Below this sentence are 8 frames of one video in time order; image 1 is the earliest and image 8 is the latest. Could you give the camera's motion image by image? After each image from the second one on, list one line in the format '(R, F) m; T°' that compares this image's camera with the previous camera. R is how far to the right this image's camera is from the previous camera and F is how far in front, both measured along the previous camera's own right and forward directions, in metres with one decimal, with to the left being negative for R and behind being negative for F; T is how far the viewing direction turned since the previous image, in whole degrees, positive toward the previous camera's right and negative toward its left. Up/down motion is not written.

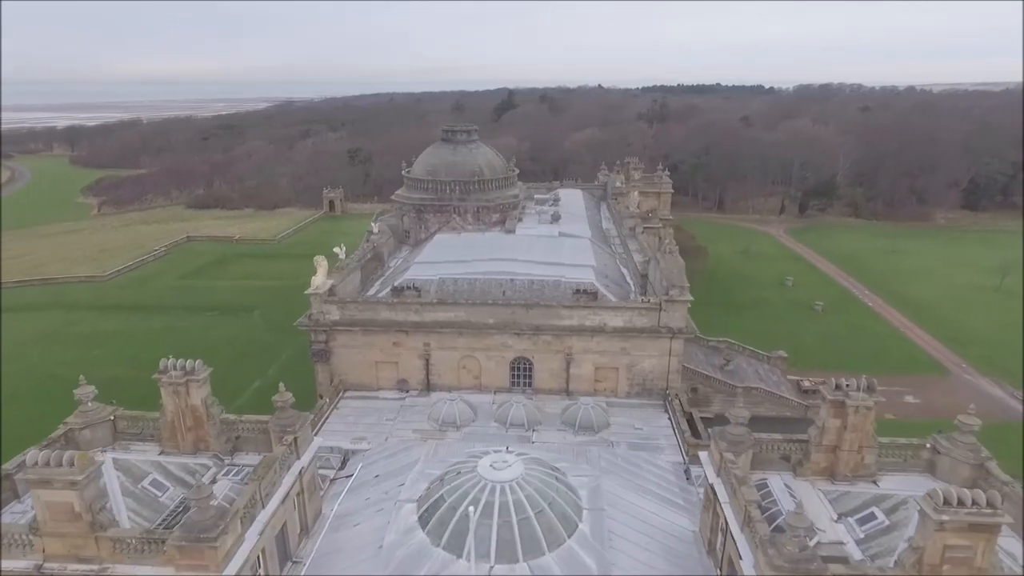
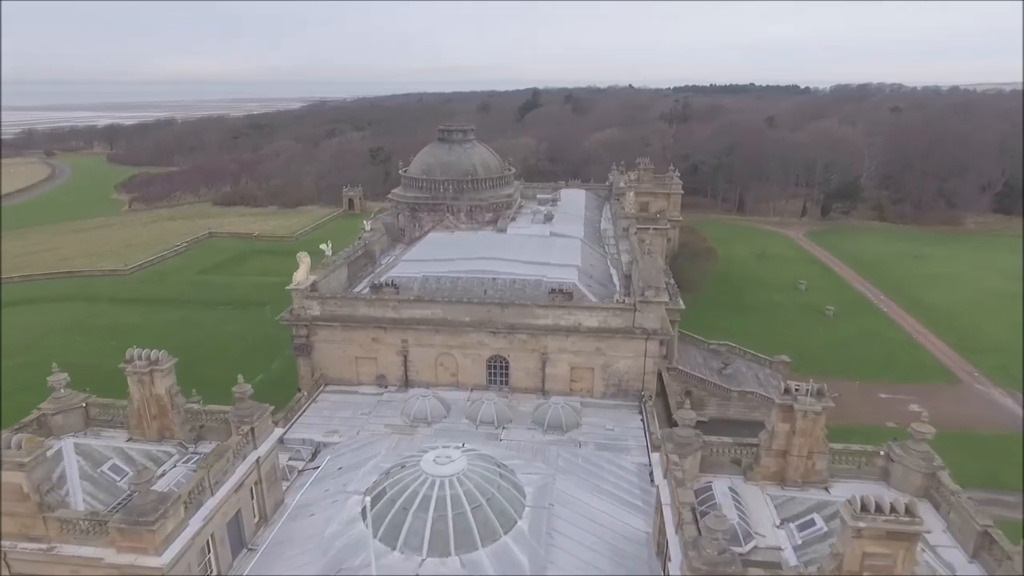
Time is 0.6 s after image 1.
(+2.2, -0.1) m; -3°
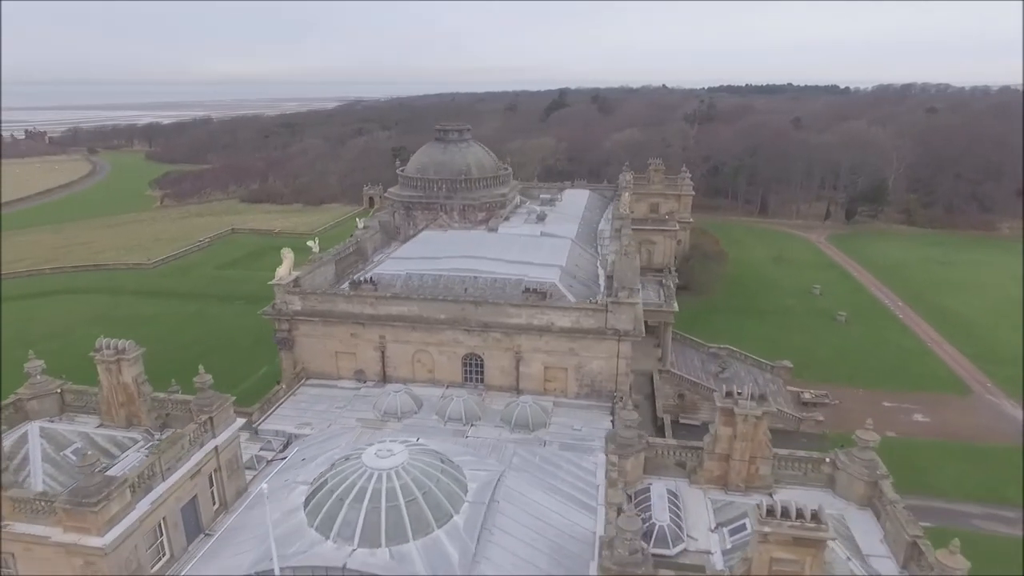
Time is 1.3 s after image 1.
(+2.4, -0.1) m; -3°
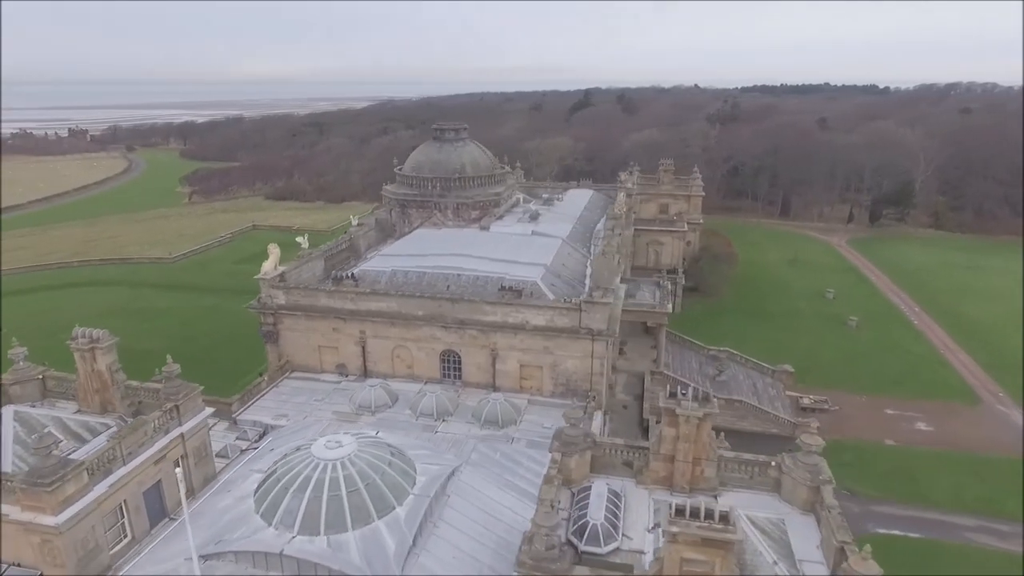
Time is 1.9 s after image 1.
(+2.2, -0.1) m; -3°
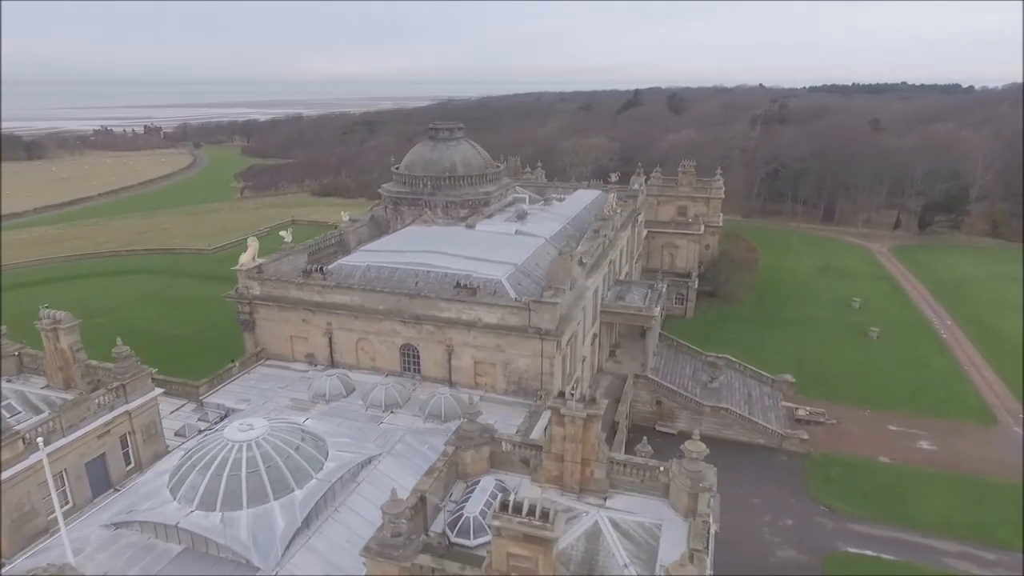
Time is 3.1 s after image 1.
(+4.3, -0.1) m; -5°
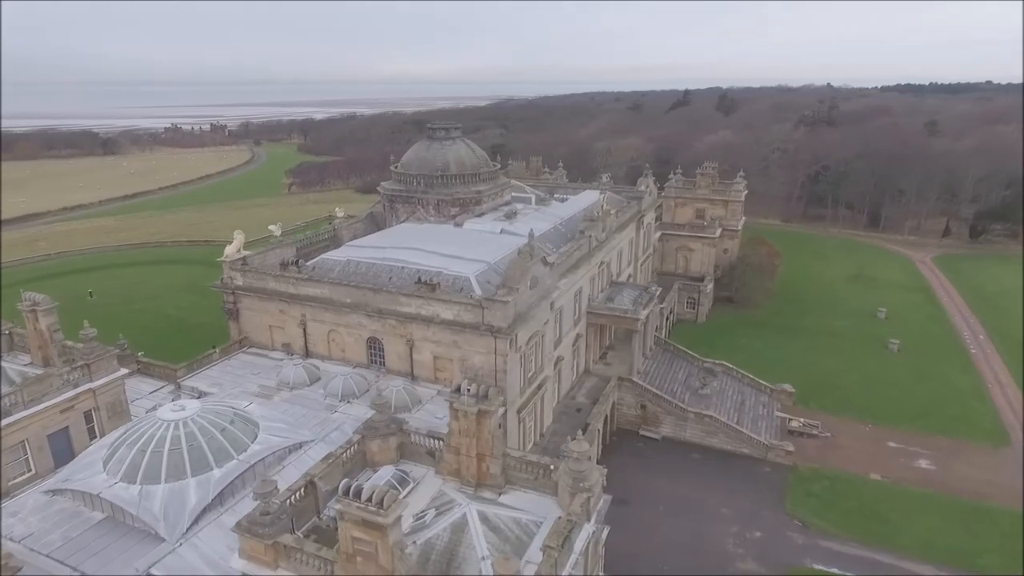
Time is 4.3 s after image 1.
(+4.1, -0.1) m; -5°
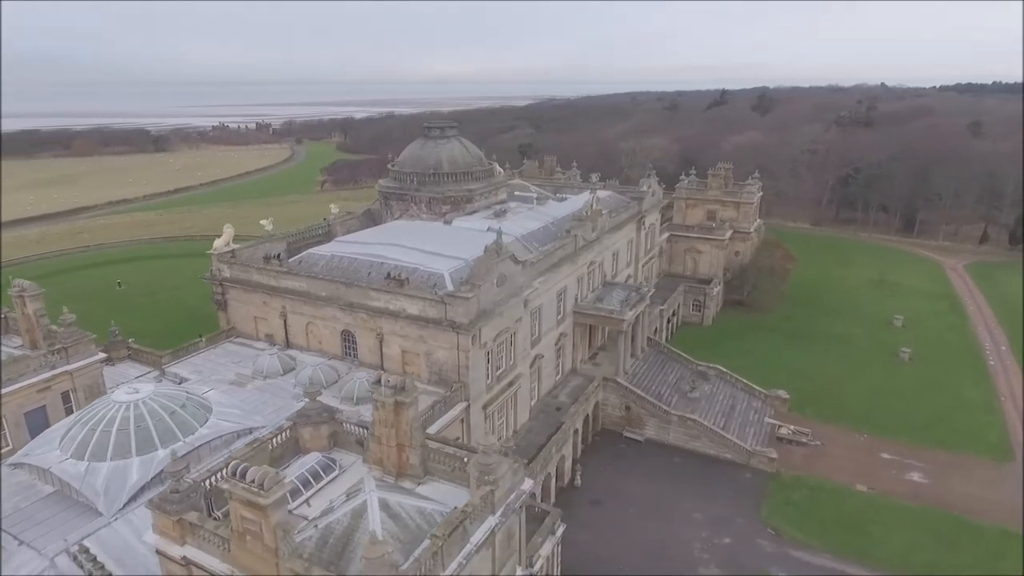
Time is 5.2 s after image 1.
(+3.3, -0.2) m; -4°
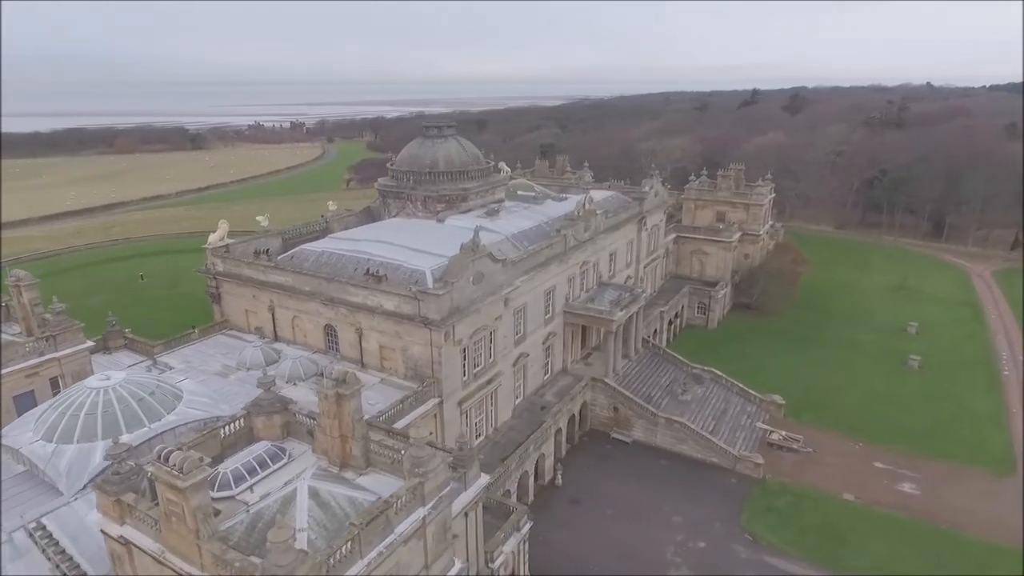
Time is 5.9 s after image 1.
(+2.5, -0.1) m; -3°
